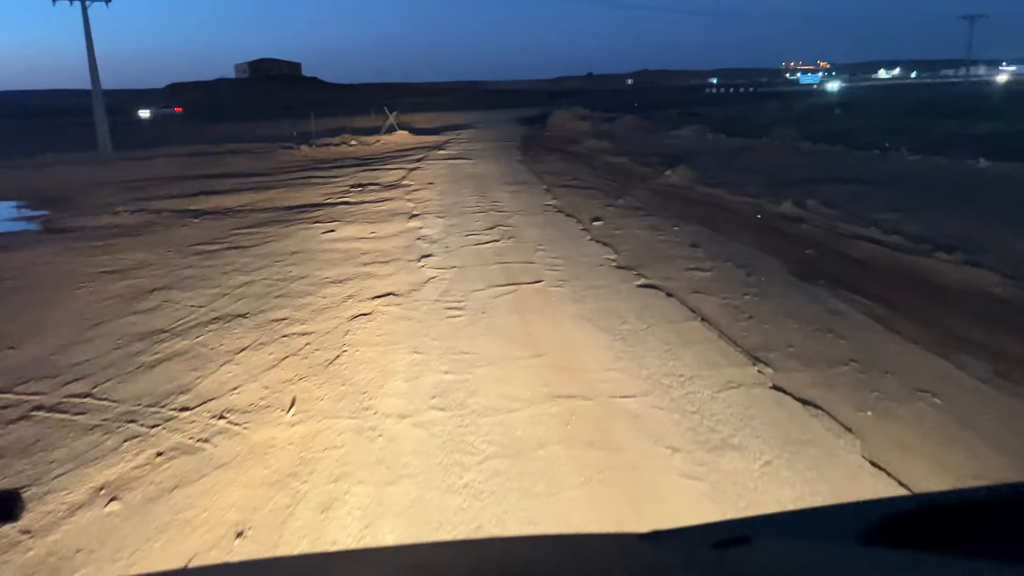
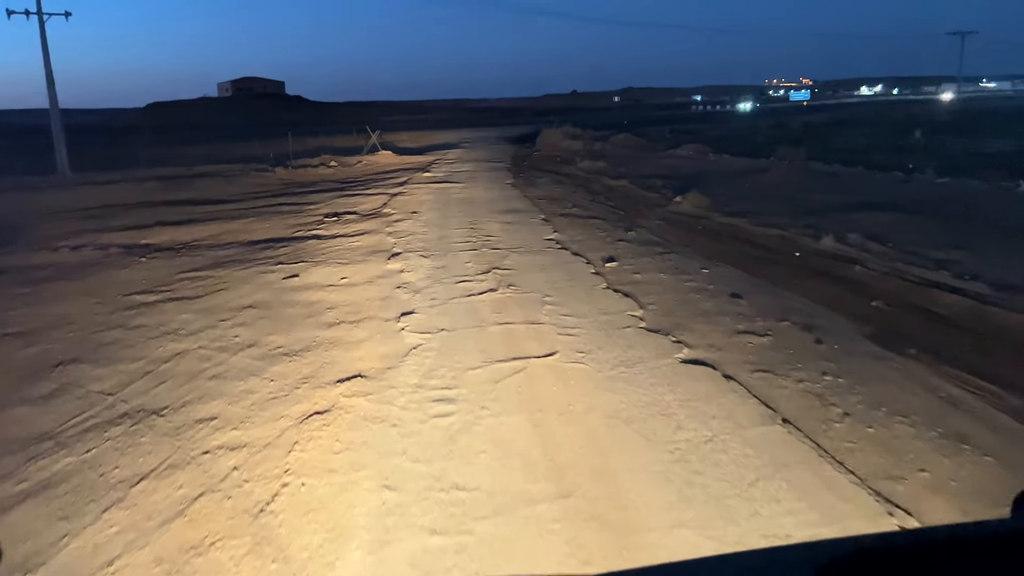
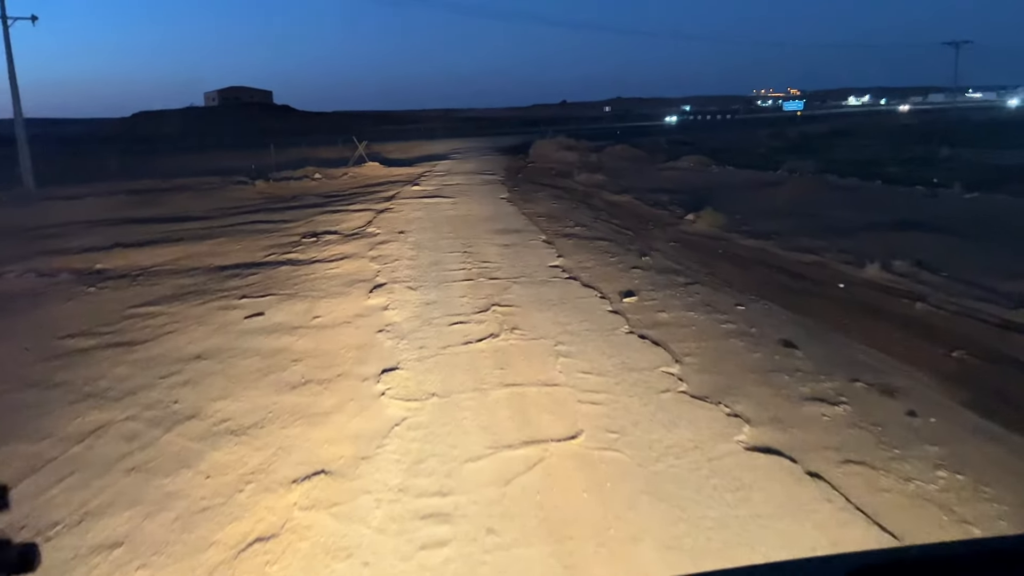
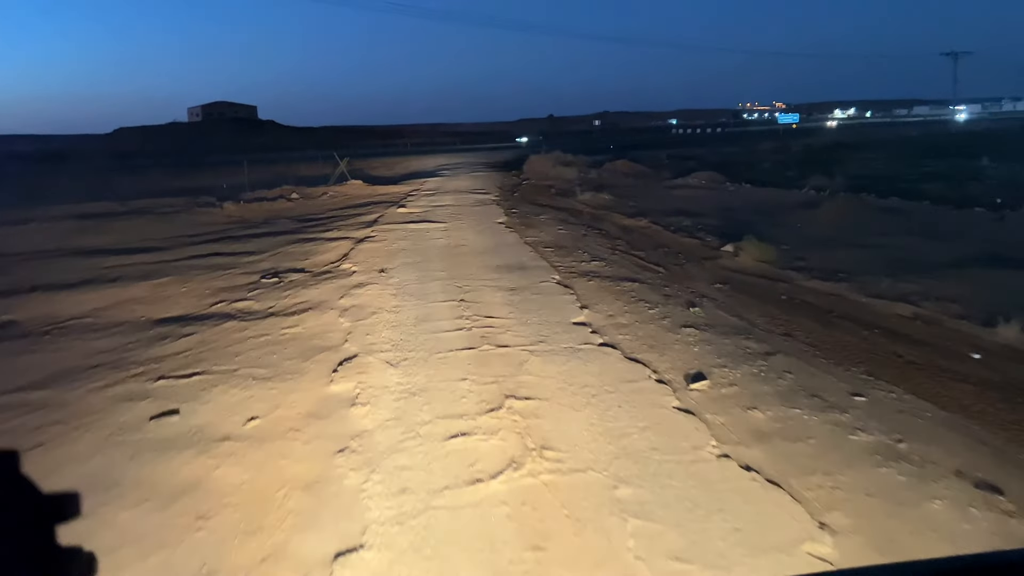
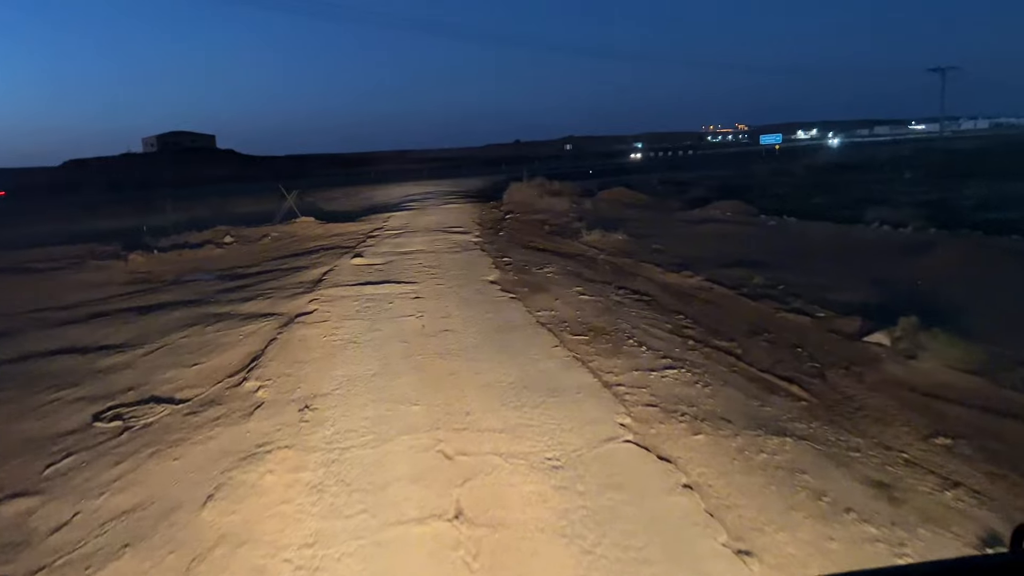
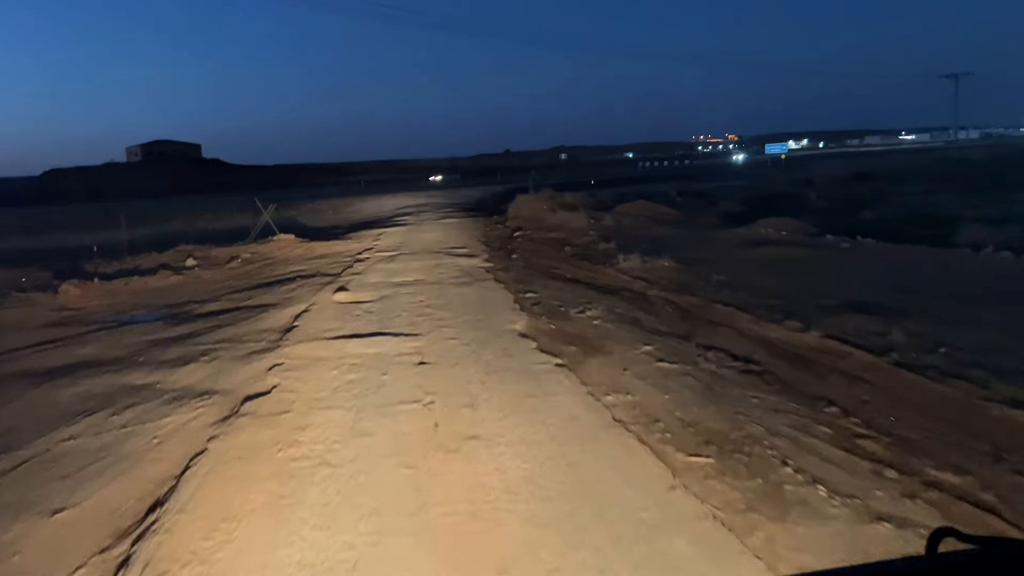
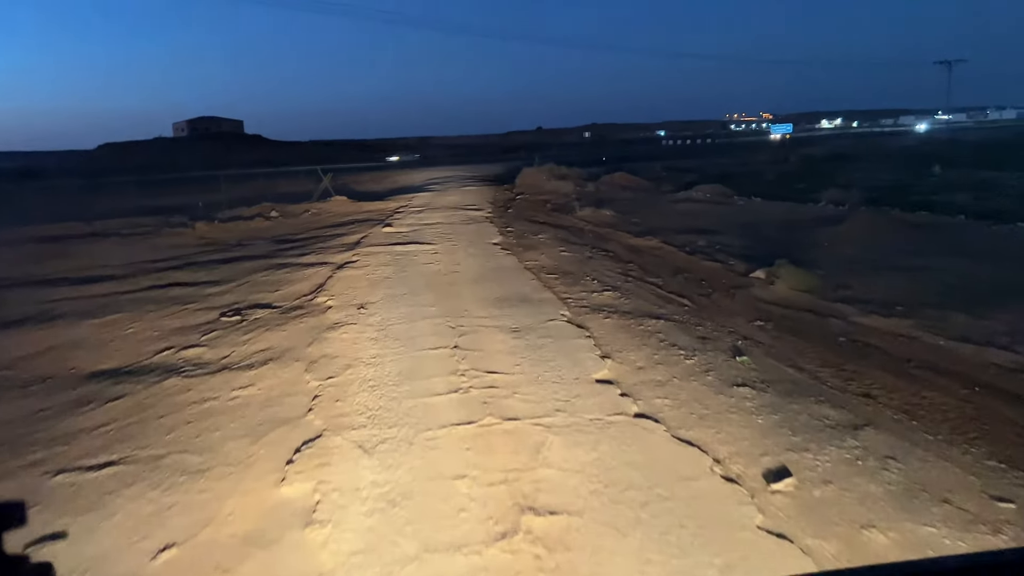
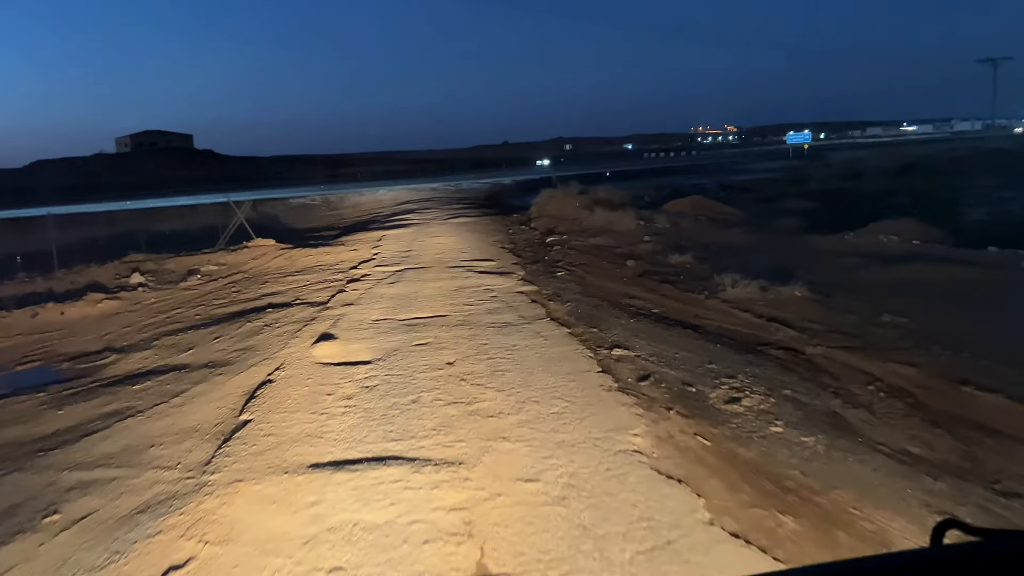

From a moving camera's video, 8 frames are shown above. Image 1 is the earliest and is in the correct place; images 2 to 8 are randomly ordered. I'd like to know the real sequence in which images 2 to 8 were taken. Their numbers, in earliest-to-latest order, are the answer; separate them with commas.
2, 3, 4, 7, 5, 6, 8
